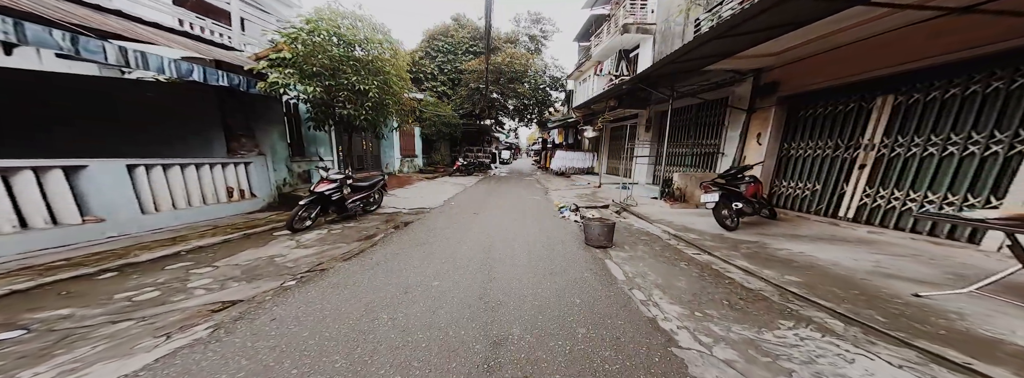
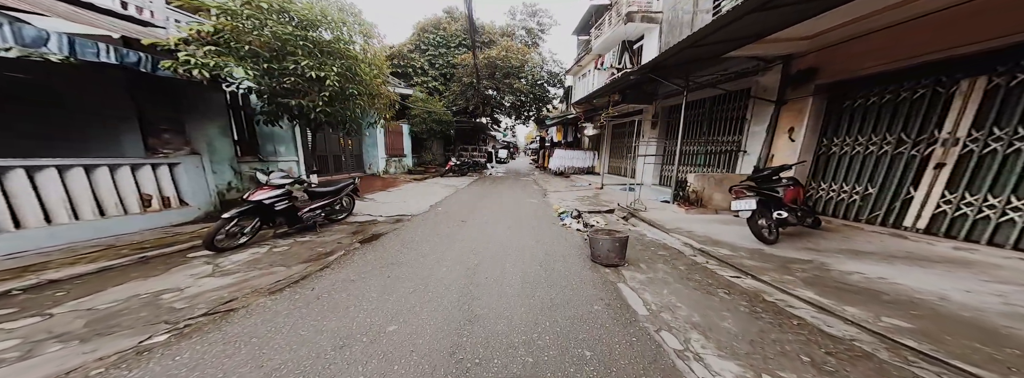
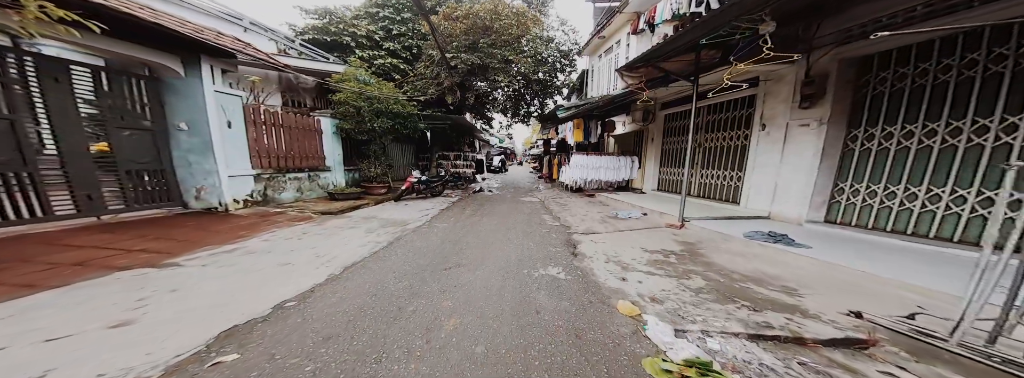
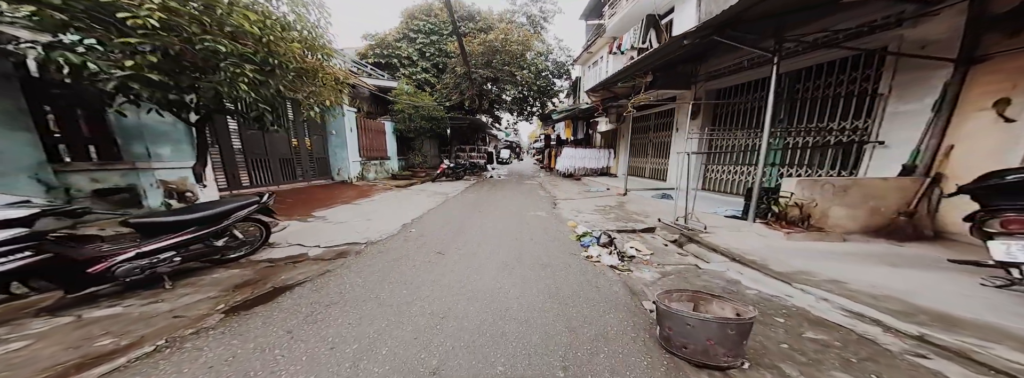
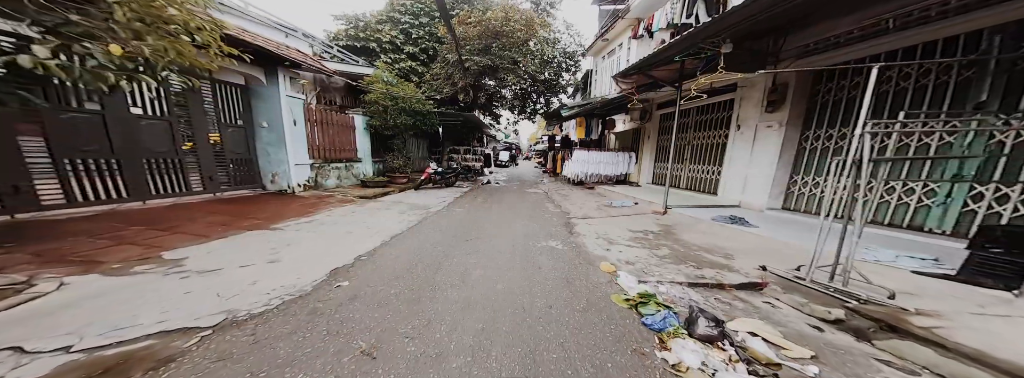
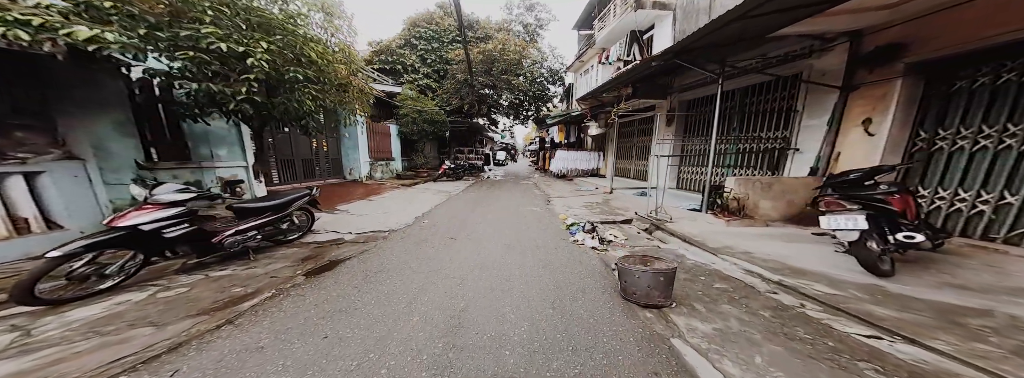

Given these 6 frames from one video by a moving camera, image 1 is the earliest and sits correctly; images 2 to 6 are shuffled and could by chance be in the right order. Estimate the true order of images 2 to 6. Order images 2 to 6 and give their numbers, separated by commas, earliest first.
2, 6, 4, 5, 3
